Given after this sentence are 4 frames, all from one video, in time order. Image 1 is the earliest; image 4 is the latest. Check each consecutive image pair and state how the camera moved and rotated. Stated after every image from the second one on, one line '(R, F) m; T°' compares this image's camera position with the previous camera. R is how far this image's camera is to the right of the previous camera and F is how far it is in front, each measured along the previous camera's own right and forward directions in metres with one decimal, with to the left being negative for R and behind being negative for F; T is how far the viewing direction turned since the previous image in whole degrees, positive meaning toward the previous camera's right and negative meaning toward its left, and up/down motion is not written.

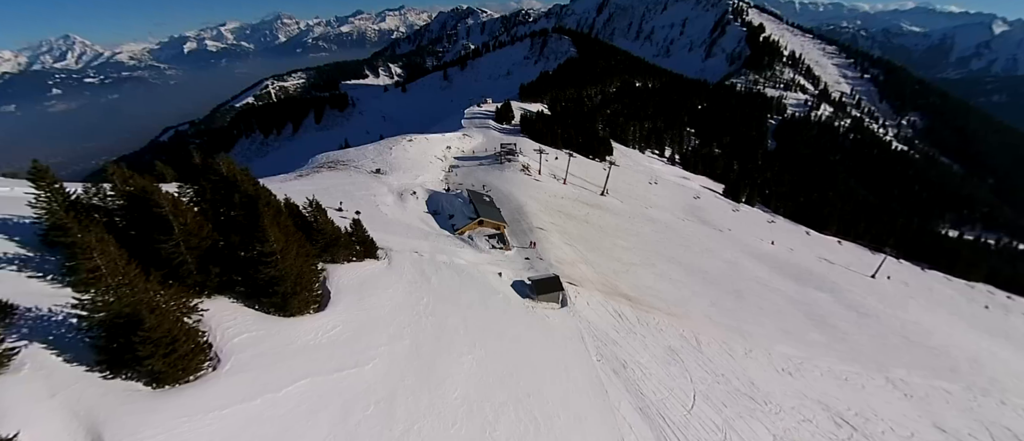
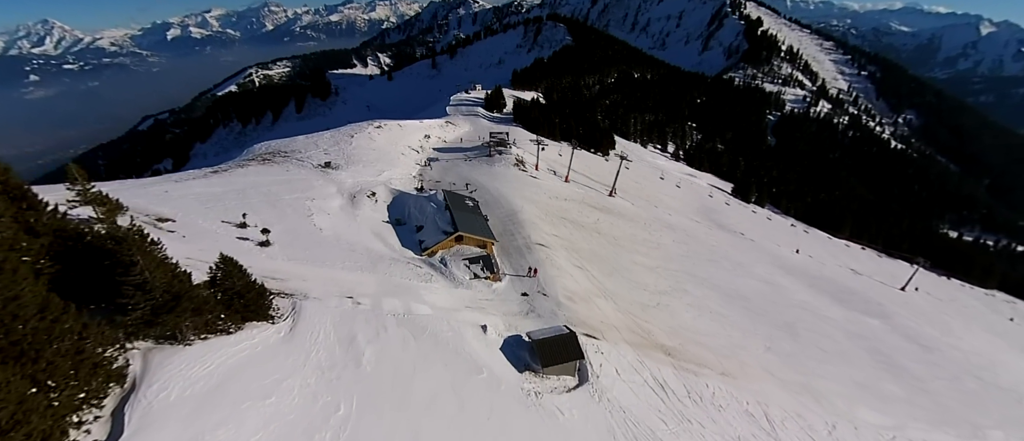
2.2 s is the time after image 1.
(0.0, +9.5) m; +1°
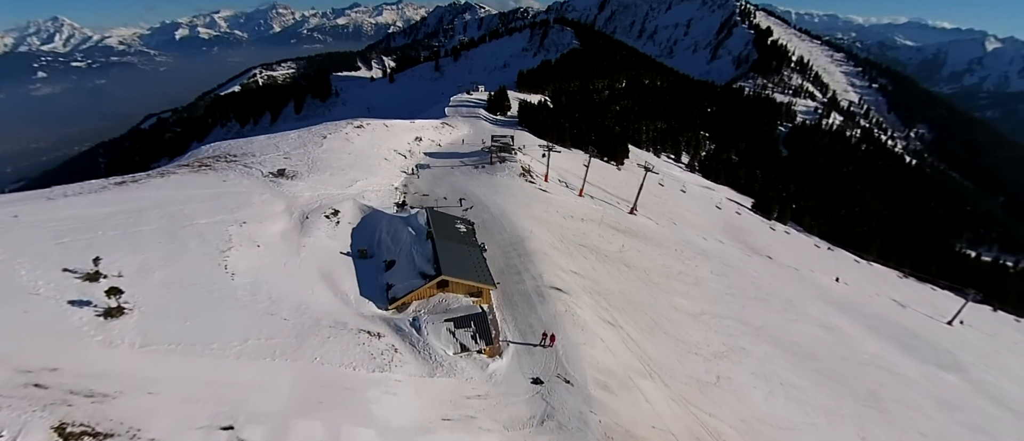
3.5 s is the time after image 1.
(-0.3, +7.2) m; 0°
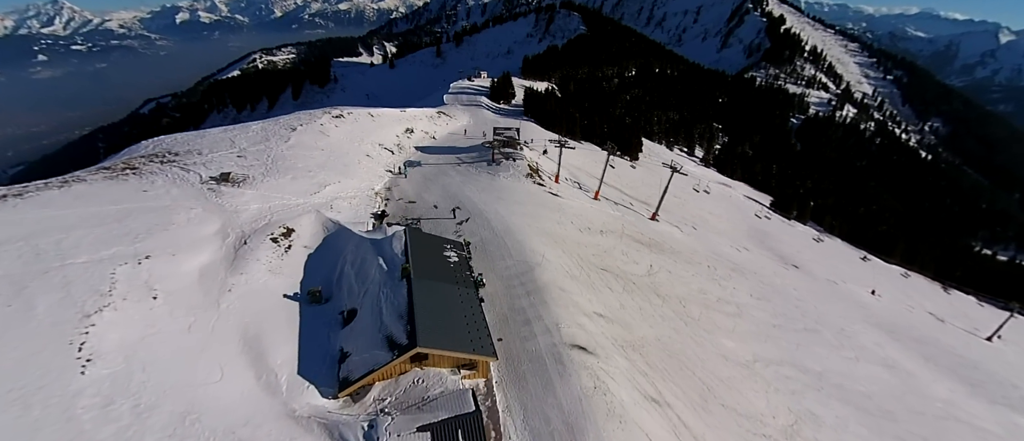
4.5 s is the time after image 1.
(-0.3, +5.4) m; 0°
